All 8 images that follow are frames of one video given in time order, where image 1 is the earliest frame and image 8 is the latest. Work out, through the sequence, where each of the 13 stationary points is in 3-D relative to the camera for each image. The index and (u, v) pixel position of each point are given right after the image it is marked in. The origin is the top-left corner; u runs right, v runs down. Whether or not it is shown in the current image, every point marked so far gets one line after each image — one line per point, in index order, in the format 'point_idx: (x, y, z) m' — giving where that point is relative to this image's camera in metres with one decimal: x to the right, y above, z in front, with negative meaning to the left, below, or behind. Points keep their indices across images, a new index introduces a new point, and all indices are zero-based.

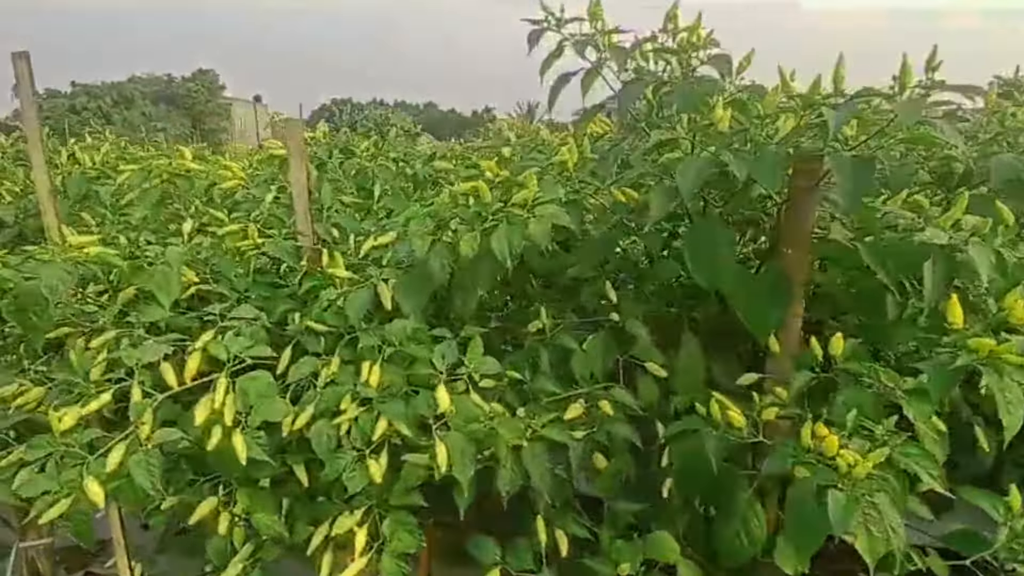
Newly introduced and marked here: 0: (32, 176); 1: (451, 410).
0: (-2.0, +0.4, +2.5) m
1: (-0.1, -0.3, +1.5) m
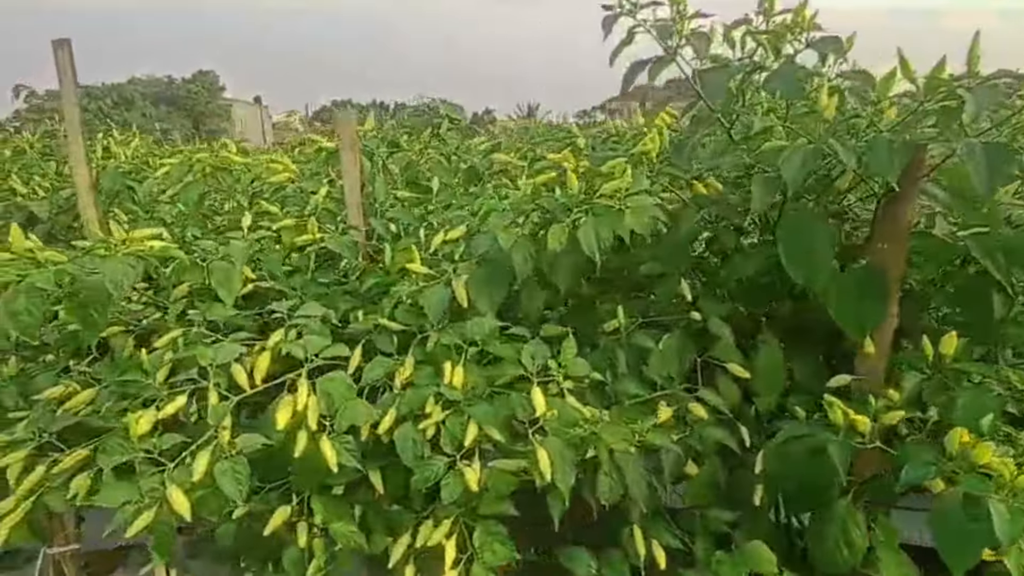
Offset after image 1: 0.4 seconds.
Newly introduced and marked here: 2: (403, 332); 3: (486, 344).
0: (-1.7, +0.4, +2.4) m
1: (+0.1, -0.3, +1.4) m
2: (-0.3, -0.1, +1.7) m
3: (-0.1, -0.1, +1.6) m
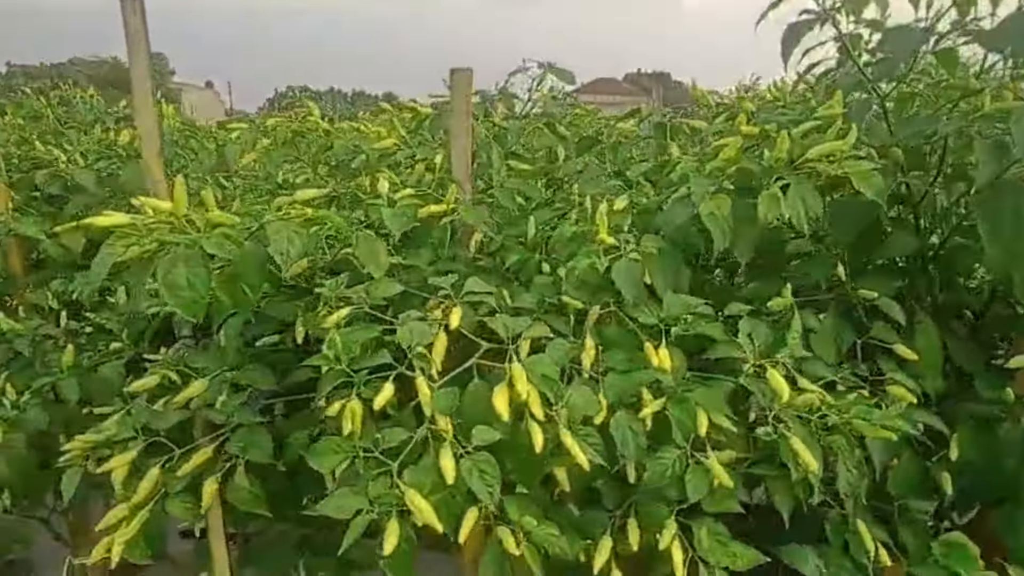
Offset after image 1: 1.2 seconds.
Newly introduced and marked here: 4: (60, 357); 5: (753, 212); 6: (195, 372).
0: (-1.3, +0.5, +2.1) m
1: (+0.6, -0.2, +1.3) m
2: (+0.2, -0.1, +1.5) m
3: (+0.4, -0.1, +1.4) m
4: (-1.6, -0.2, +2.1) m
5: (+0.6, +0.2, +1.4) m
6: (-0.9, -0.2, +1.7) m
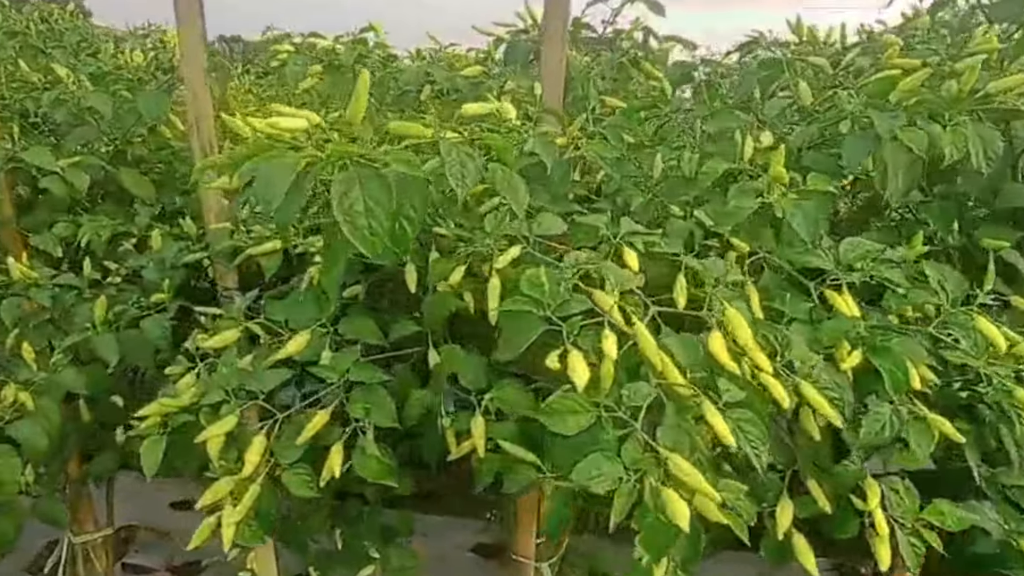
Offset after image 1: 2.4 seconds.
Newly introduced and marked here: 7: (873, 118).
0: (-1.0, +0.6, +1.8) m
1: (+1.0, -0.1, +1.2) m
2: (+0.5, +0.1, +1.4) m
3: (+0.8, 0.0, +1.3) m
4: (-1.3, -0.1, +1.8) m
5: (+0.9, +0.3, +1.3) m
6: (-0.6, -0.1, +1.5) m
7: (+0.8, +0.4, +1.3) m
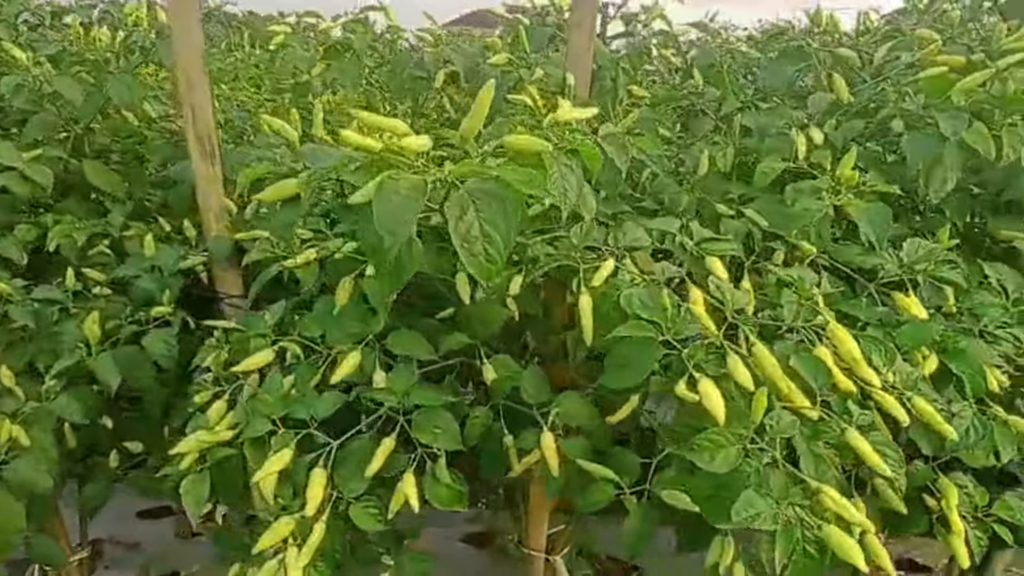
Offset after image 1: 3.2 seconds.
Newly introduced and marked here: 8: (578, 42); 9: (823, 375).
0: (-0.9, +0.6, +1.6) m
1: (+1.1, -0.1, +1.2) m
2: (+0.7, +0.1, +1.4) m
3: (+0.9, 0.0, +1.3) m
4: (-1.2, -0.1, +1.6) m
5: (+1.1, +0.3, +1.3) m
6: (-0.5, -0.1, +1.4) m
7: (+1.0, +0.4, +1.3) m
8: (+0.2, +0.7, +1.6) m
9: (+0.5, -0.1, +1.0) m
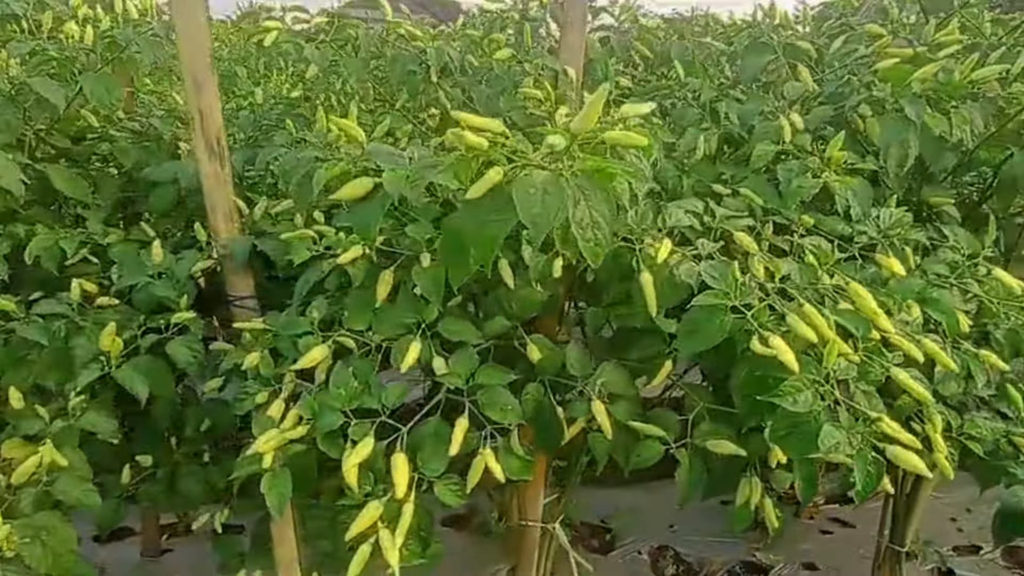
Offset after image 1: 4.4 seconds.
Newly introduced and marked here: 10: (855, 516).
0: (-0.8, +0.6, +1.5) m
1: (+1.2, 0.0, +1.5) m
2: (+0.8, +0.2, +1.5) m
3: (+1.0, +0.1, +1.6) m
4: (-1.1, -0.1, +1.5) m
5: (+1.2, +0.4, +1.6) m
6: (-0.3, -0.1, +1.4) m
7: (+1.0, +0.5, +1.6) m
8: (+0.2, +0.7, +1.7) m
9: (+0.7, -0.1, +1.2) m
10: (+1.8, -1.2, +3.1) m
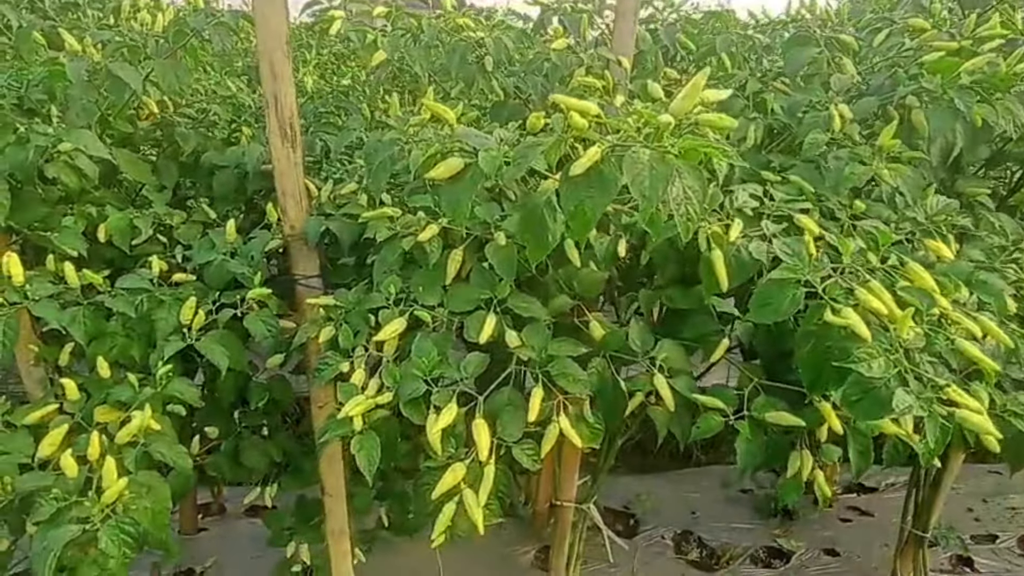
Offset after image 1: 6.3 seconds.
0: (-0.7, +0.7, +1.6) m
1: (+1.4, 0.0, +1.6) m
2: (+0.9, +0.2, +1.6) m
3: (+1.2, +0.2, +1.6) m
4: (-0.9, -0.1, +1.6) m
5: (+1.3, +0.5, +1.6) m
6: (-0.2, 0.0, +1.5) m
7: (+1.2, +0.5, +1.6) m
8: (+0.4, +0.8, +1.8) m
9: (+0.8, 0.0, +1.2) m
10: (+2.0, -1.2, +3.2) m
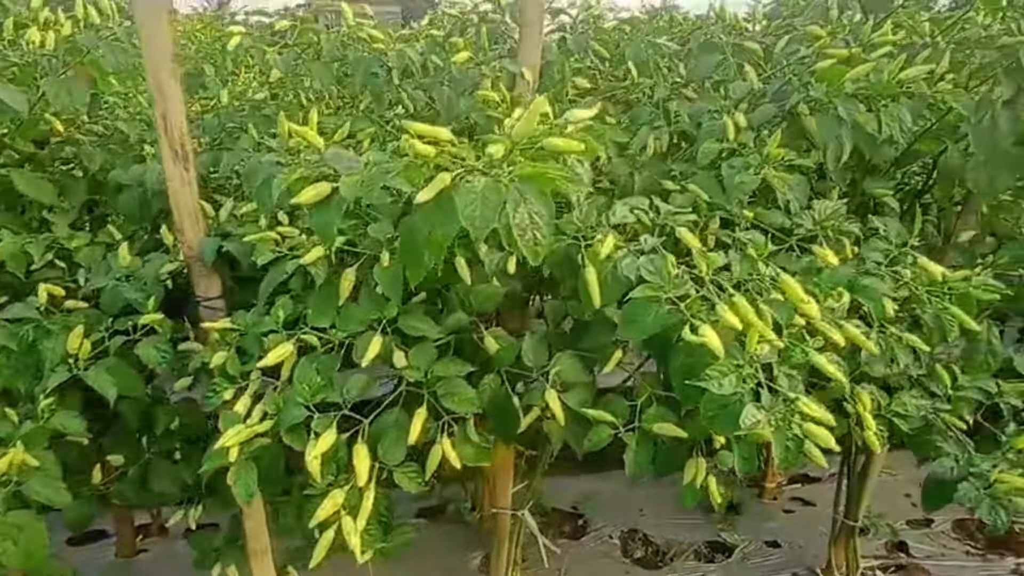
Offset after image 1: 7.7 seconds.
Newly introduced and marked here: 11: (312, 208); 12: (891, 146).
0: (-1.0, +0.6, +1.6) m
1: (+1.1, 0.0, +1.6) m
2: (+0.6, +0.2, +1.6) m
3: (+0.9, +0.2, +1.7) m
4: (-1.2, -0.1, +1.6) m
5: (+1.0, +0.5, +1.7) m
6: (-0.5, -0.1, +1.5) m
7: (+0.9, +0.5, +1.7) m
8: (+0.1, +0.8, +1.8) m
9: (+0.6, -0.1, +1.3) m
10: (+1.7, -1.1, +3.3) m
11: (-0.4, +0.2, +1.3) m
12: (+1.2, +0.4, +1.9) m
